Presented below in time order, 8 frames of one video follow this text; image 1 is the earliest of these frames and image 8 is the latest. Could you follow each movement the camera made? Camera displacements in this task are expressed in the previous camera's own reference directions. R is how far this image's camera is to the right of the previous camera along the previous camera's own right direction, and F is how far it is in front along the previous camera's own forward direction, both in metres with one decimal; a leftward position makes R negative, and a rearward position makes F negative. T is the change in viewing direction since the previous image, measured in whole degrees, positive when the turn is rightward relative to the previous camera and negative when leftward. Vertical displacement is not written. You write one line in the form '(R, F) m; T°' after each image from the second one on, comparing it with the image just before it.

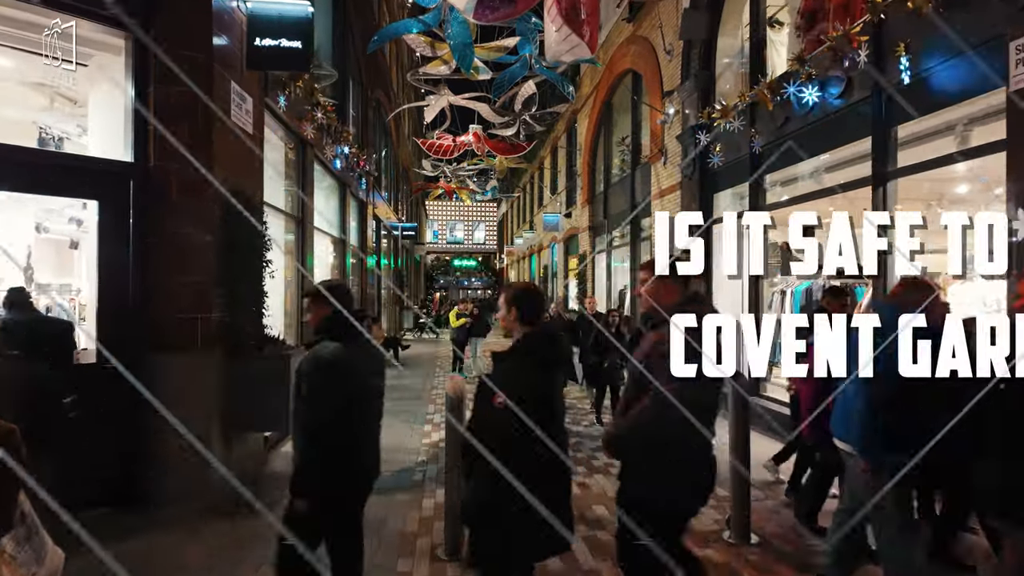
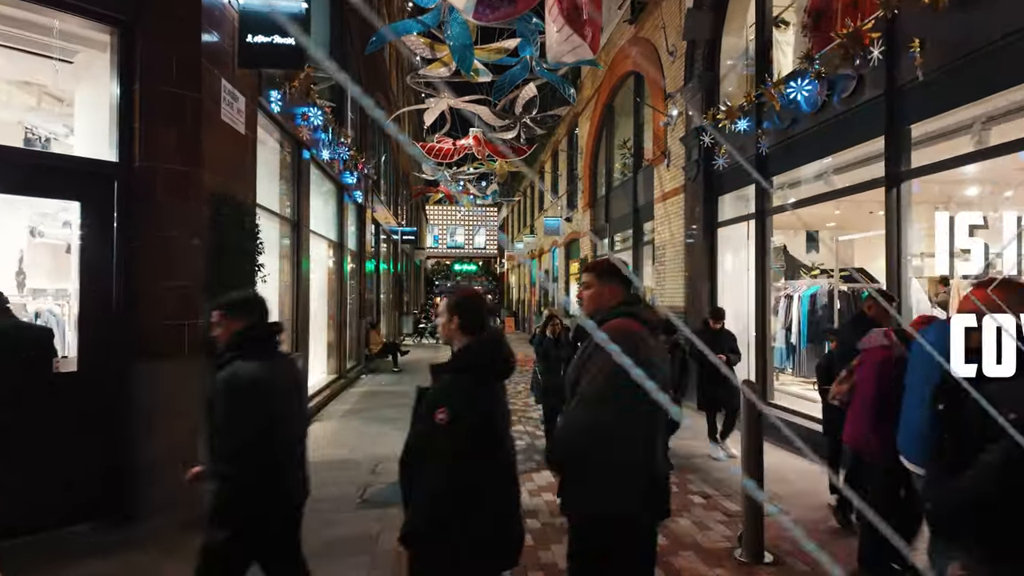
(0.0, +0.2) m; 0°
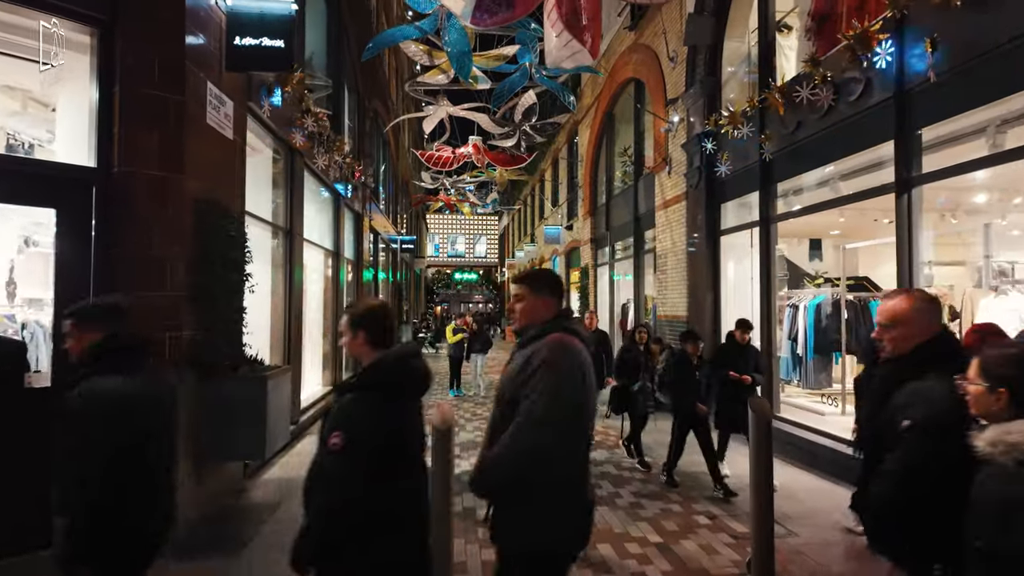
(0.0, +0.2) m; 0°
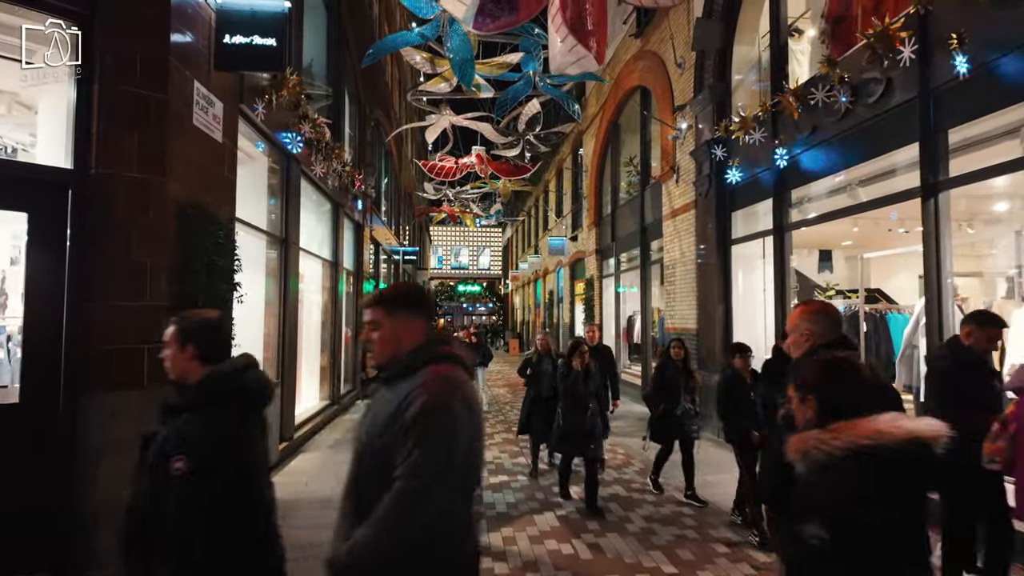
(0.0, +0.3) m; 0°
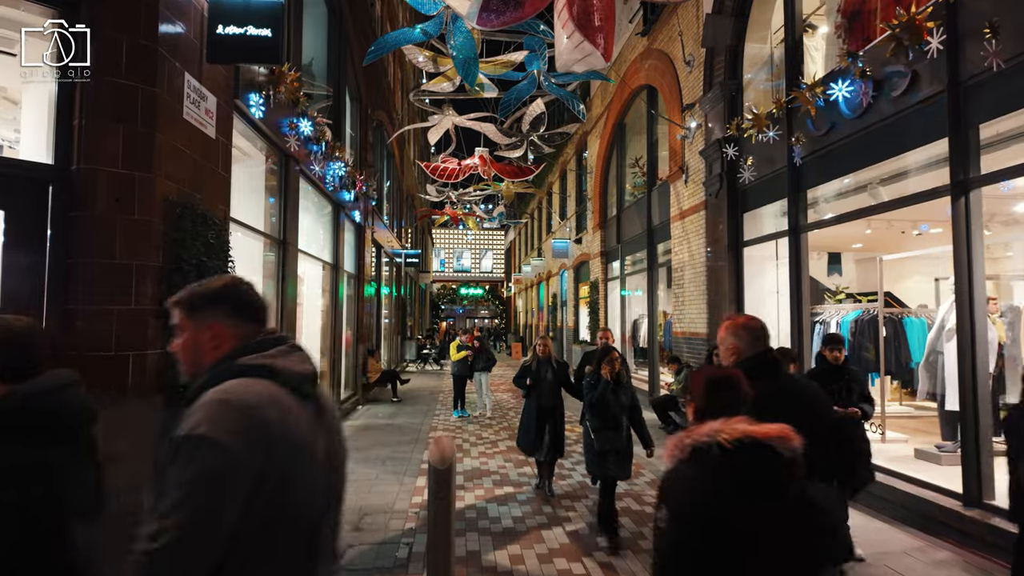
(0.0, +0.3) m; 0°
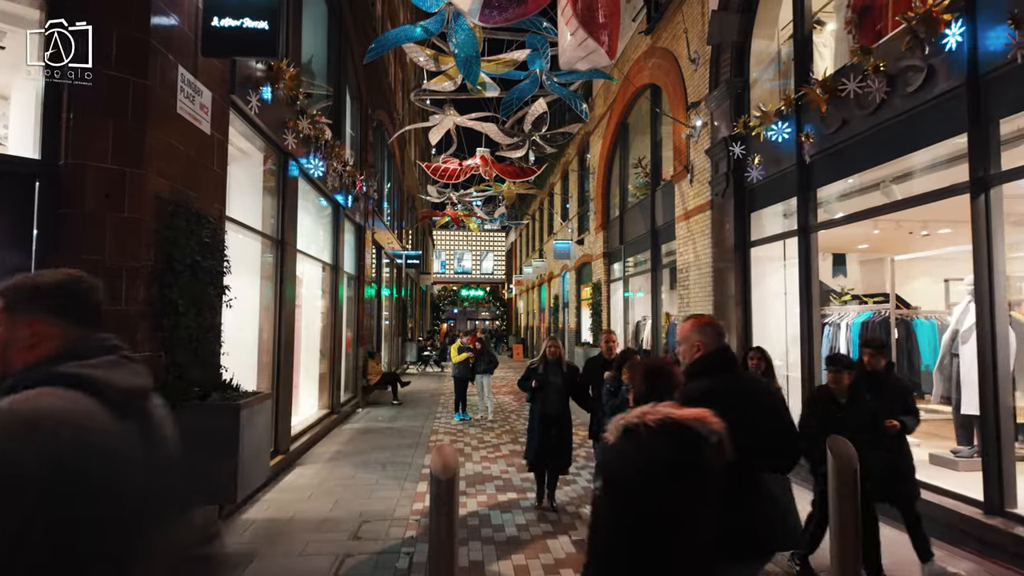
(0.0, +0.2) m; 0°
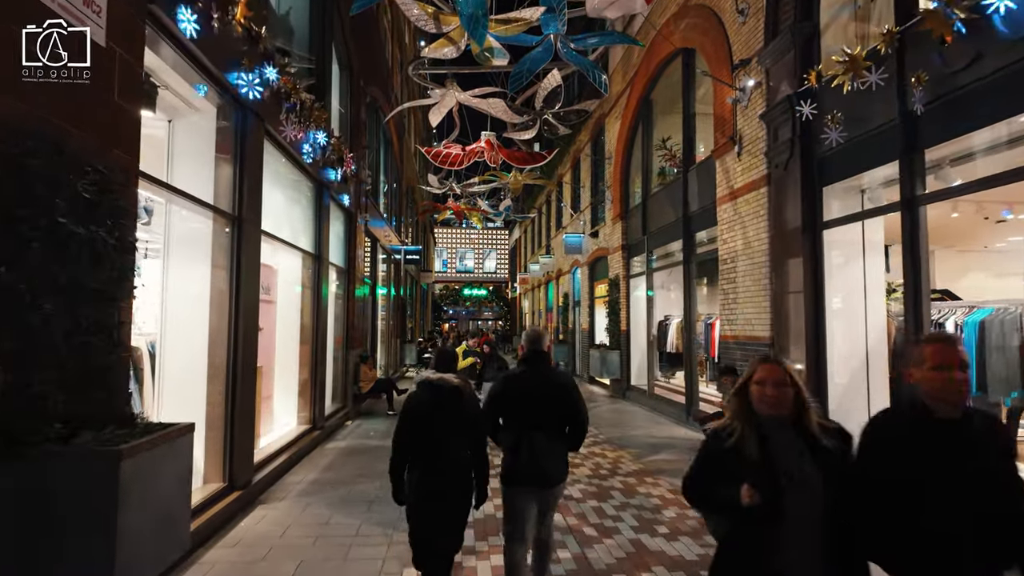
(-0.2, +1.6) m; 0°
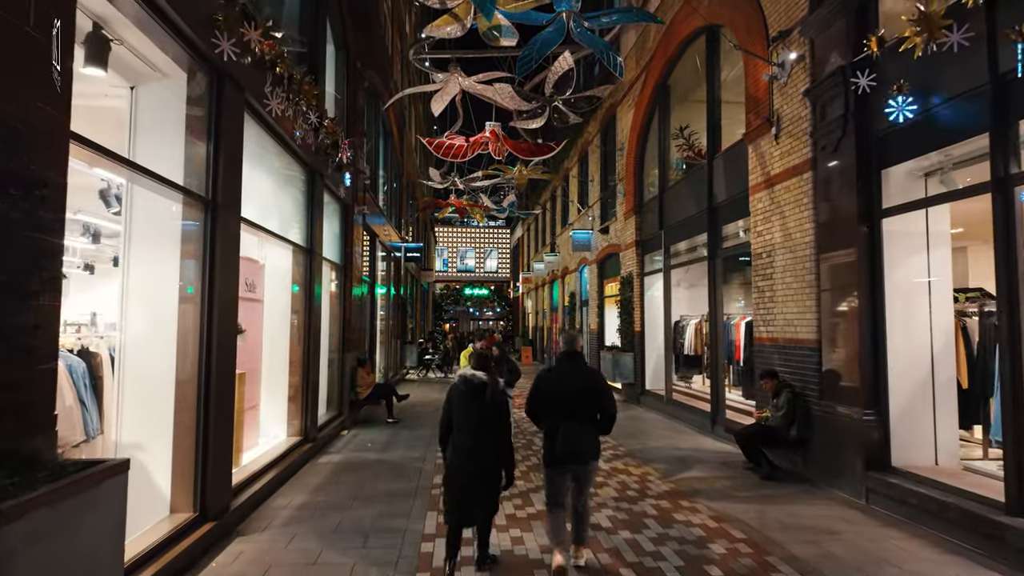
(-0.2, +0.8) m; 0°
